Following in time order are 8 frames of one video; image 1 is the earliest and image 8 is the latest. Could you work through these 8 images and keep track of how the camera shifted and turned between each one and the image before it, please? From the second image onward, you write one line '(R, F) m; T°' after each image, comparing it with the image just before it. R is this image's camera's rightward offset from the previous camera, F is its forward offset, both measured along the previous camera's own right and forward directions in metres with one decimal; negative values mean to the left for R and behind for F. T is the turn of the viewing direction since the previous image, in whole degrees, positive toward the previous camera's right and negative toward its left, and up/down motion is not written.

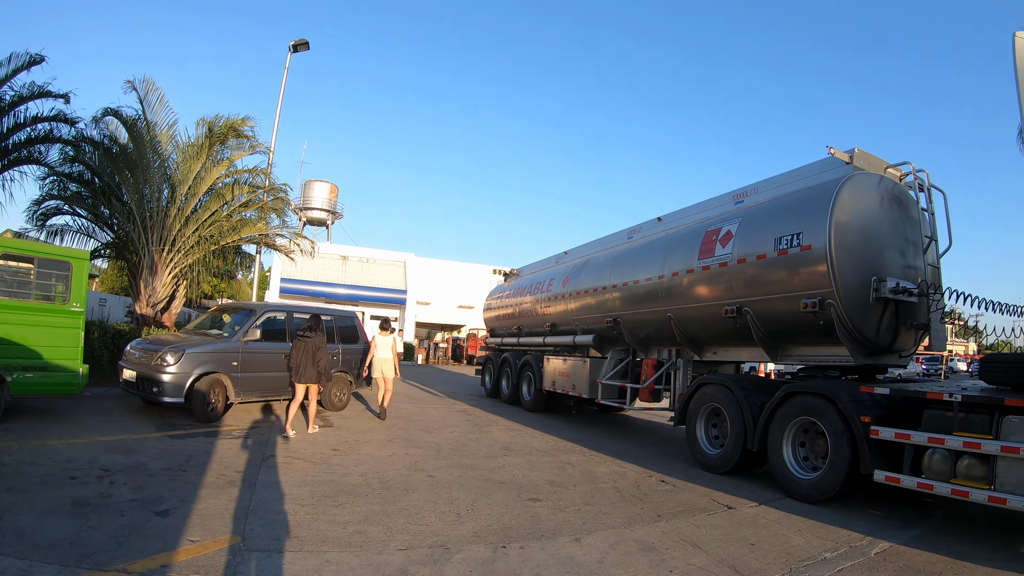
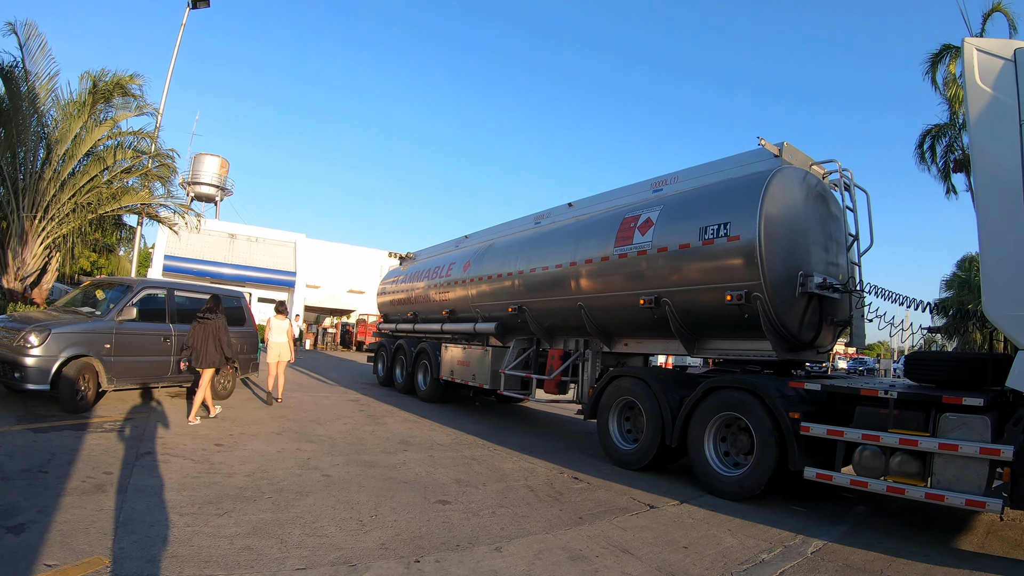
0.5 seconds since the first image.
(0.0, +1.0) m; +8°
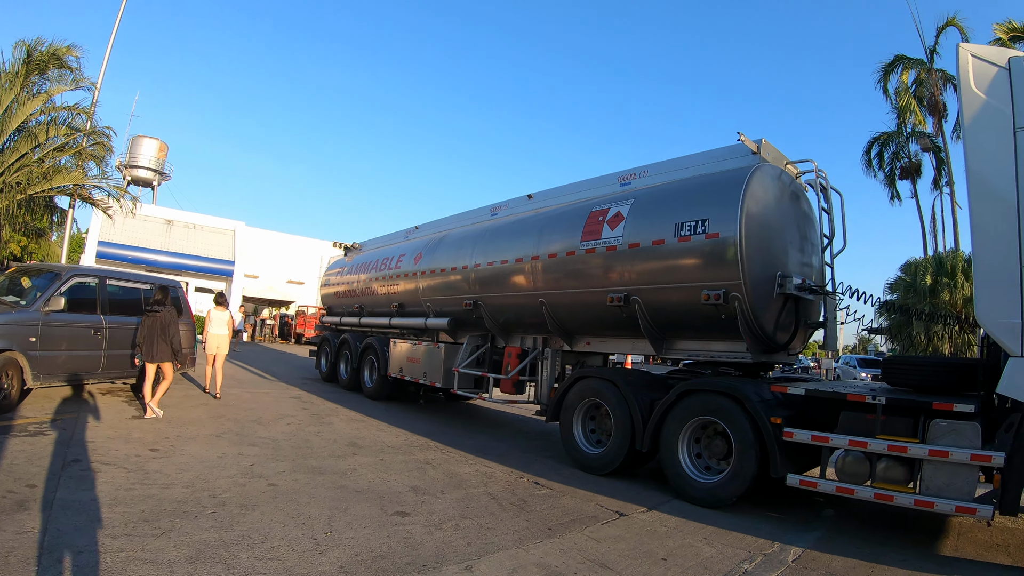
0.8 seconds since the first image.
(-0.2, +0.7) m; +4°
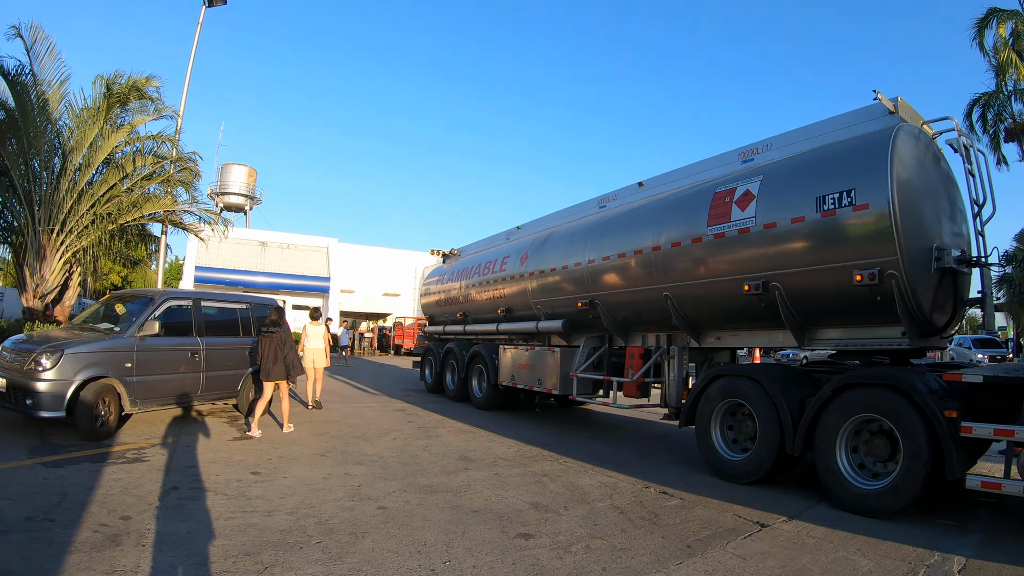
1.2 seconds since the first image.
(-0.6, +1.1) m; -7°
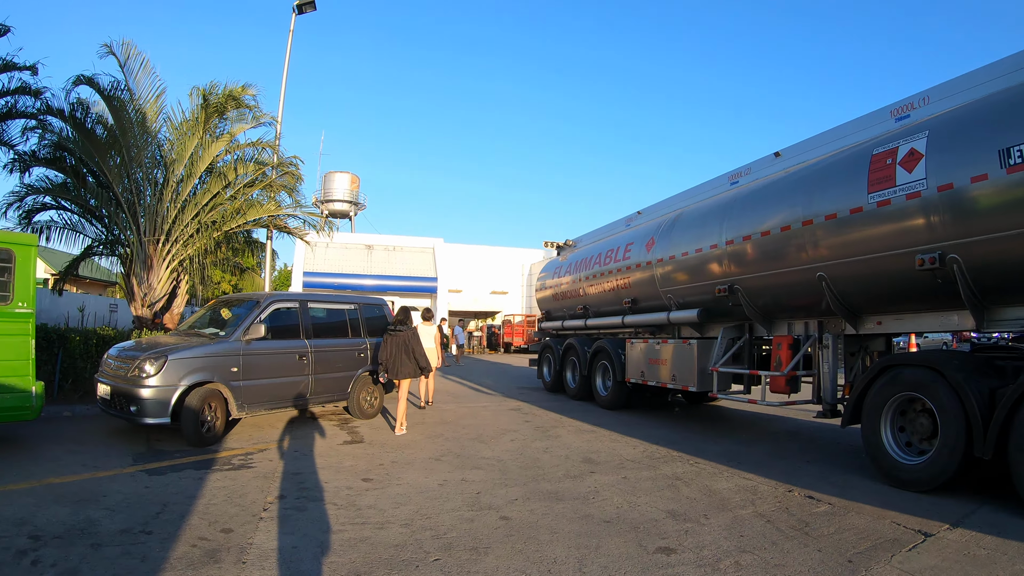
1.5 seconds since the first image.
(-0.5, +0.9) m; -7°
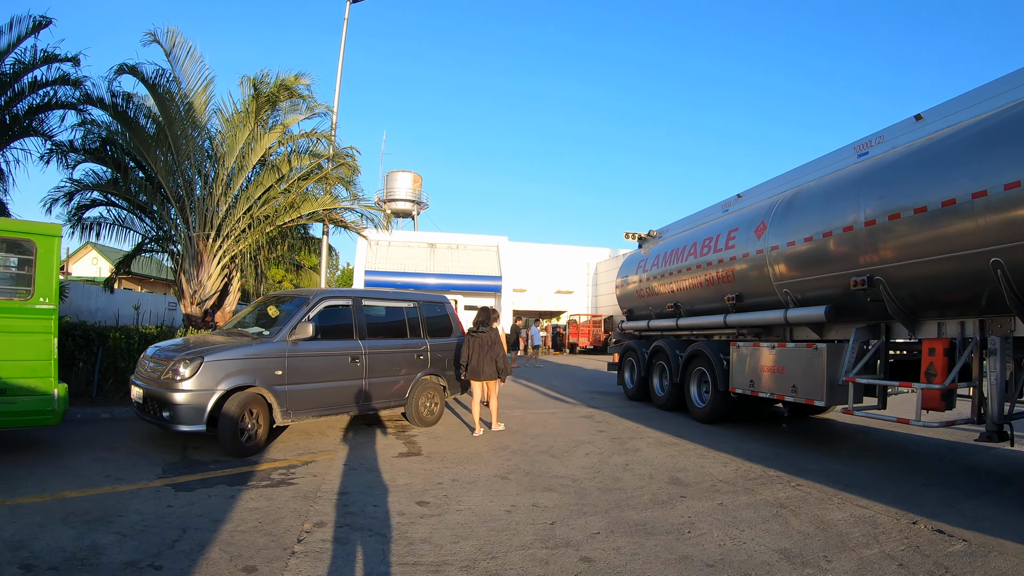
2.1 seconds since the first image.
(-0.2, +1.0) m; -5°
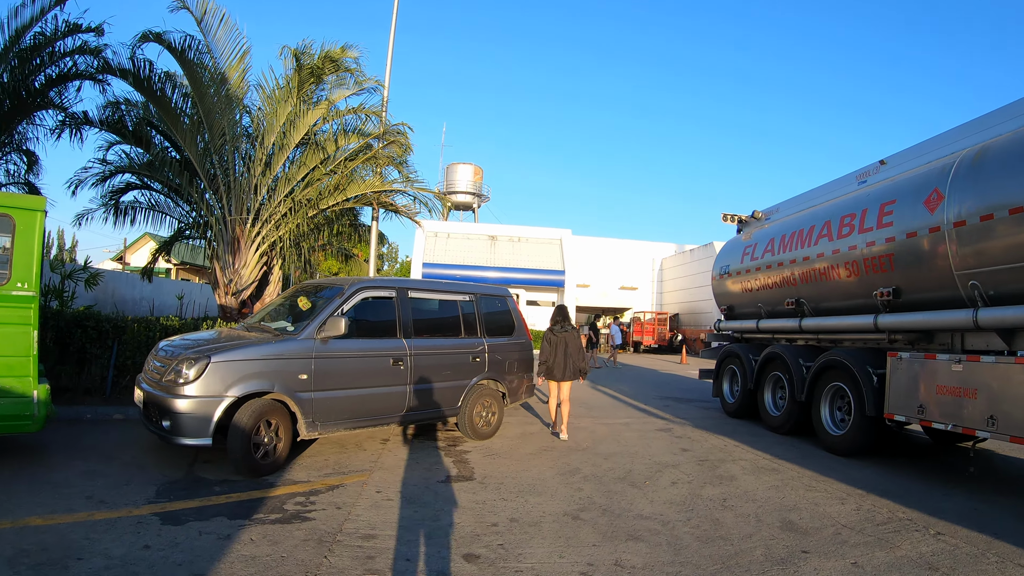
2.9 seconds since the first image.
(-0.2, +1.2) m; -5°
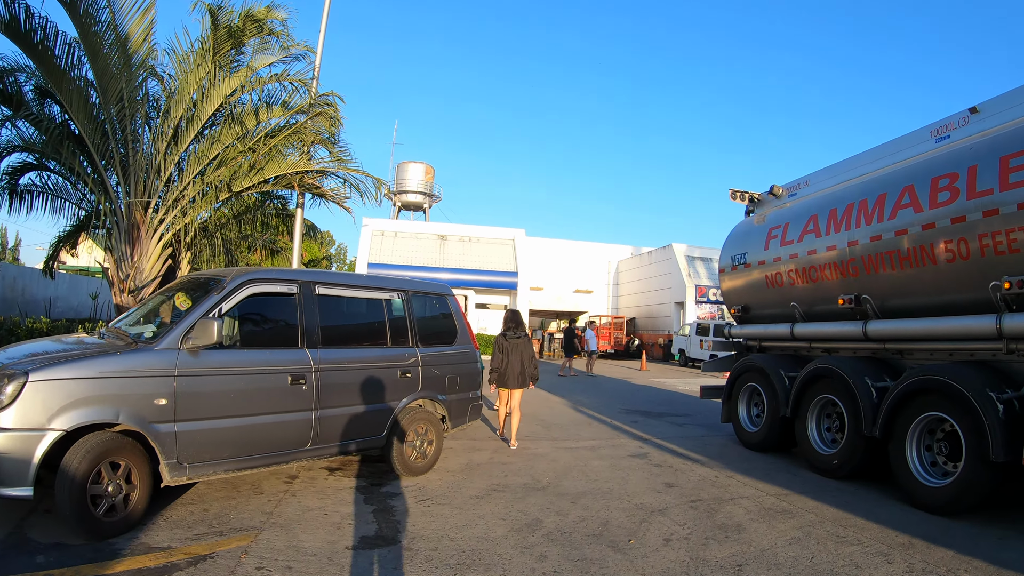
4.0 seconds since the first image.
(+0.1, +1.3) m; +4°
